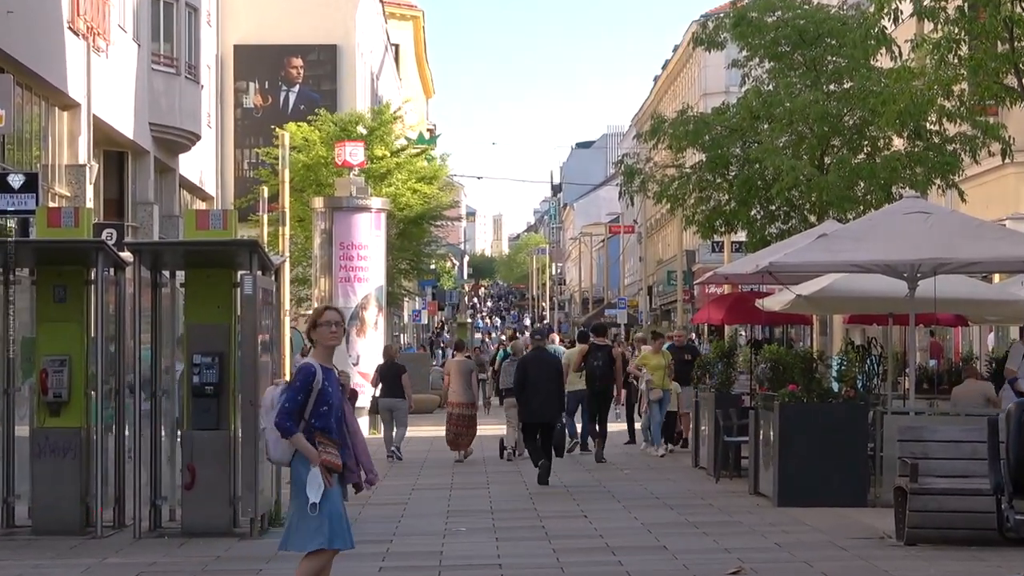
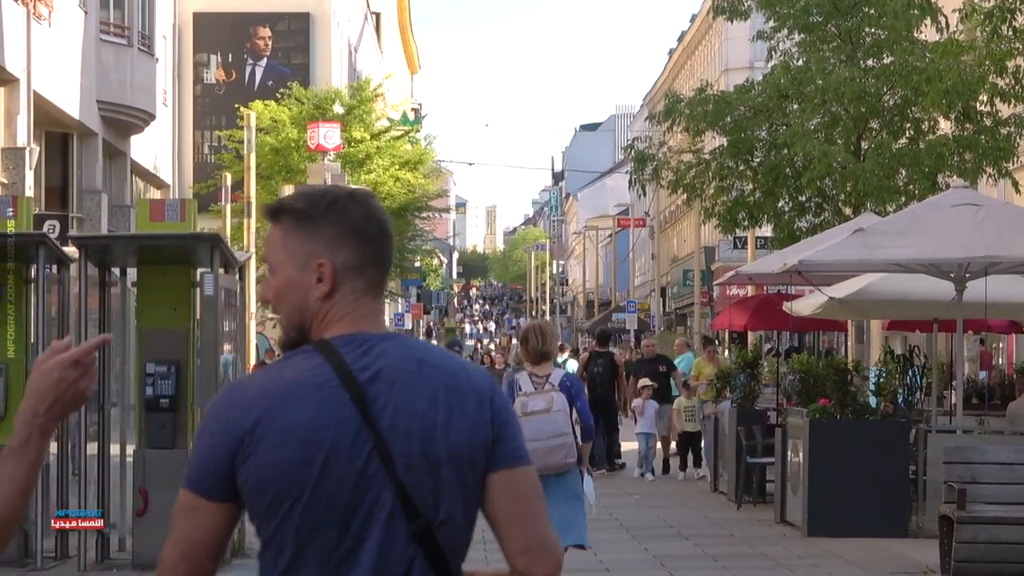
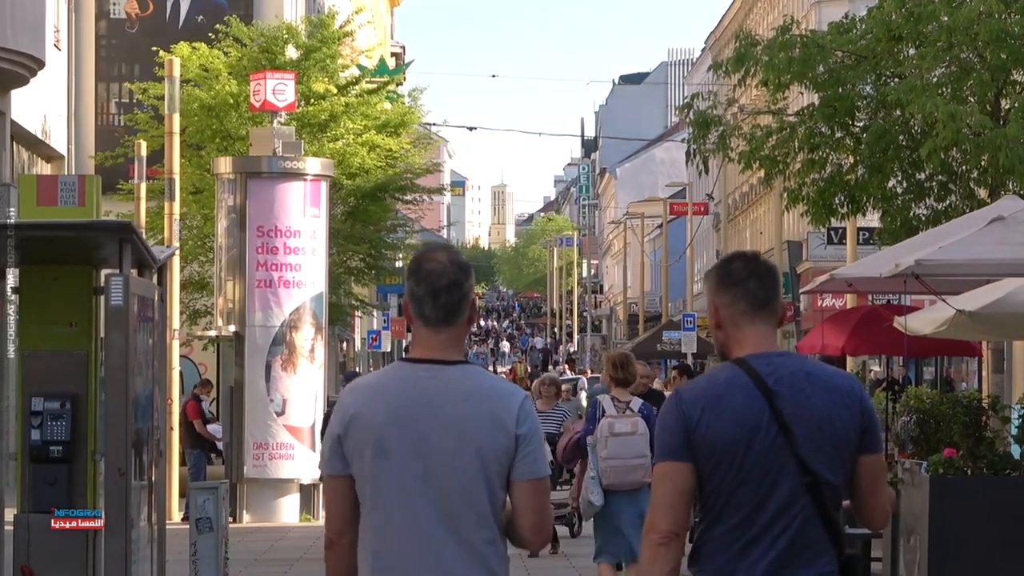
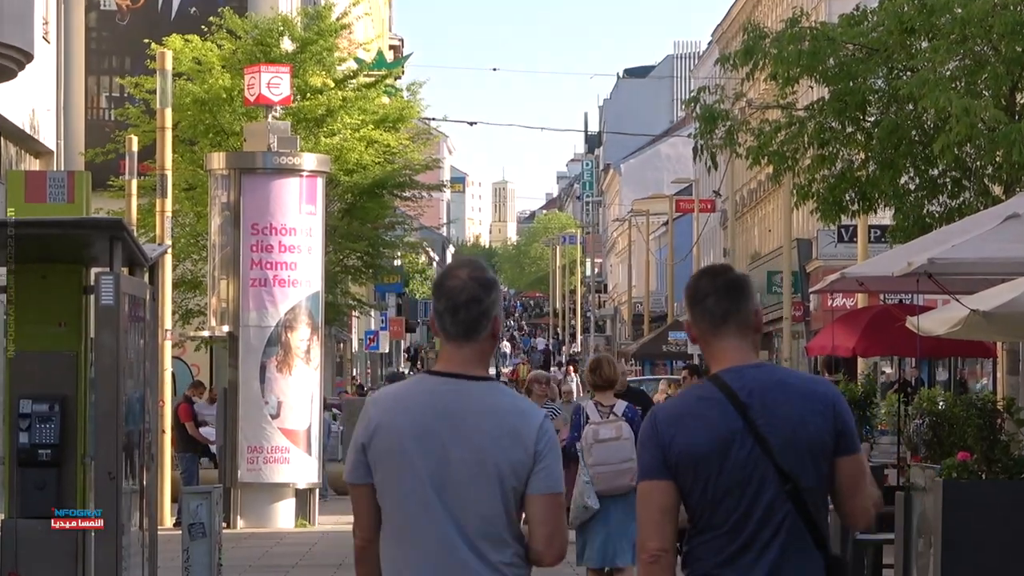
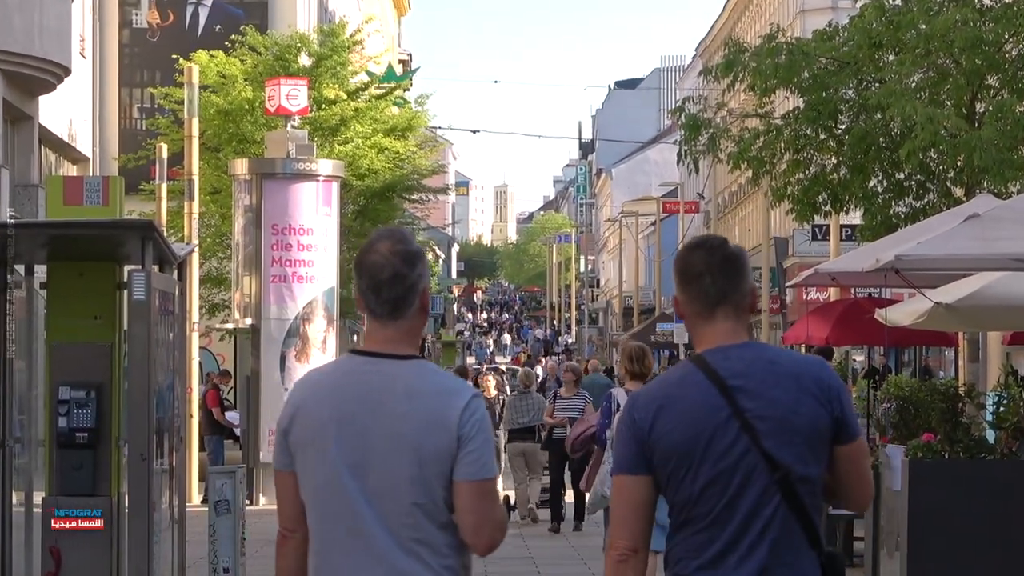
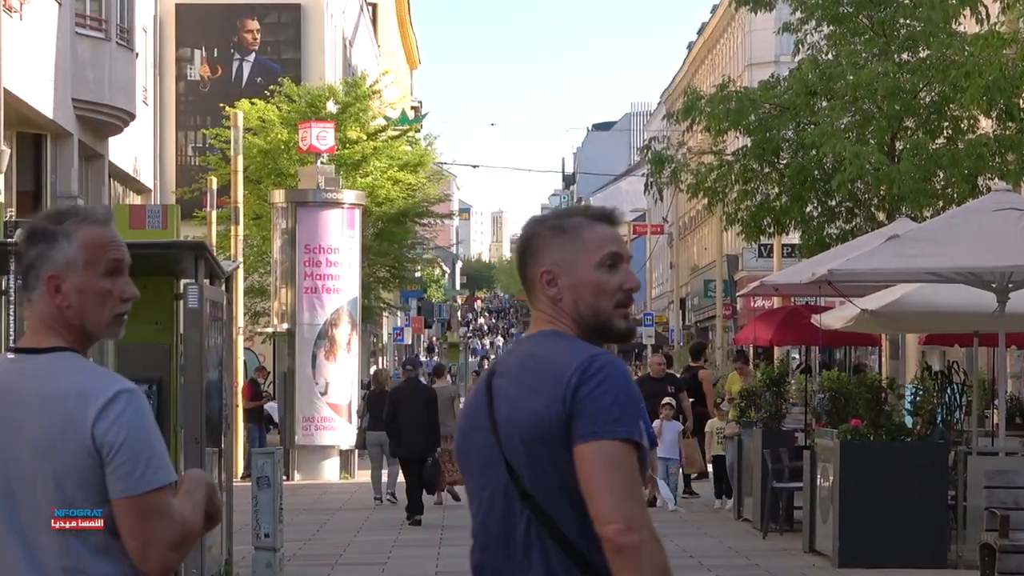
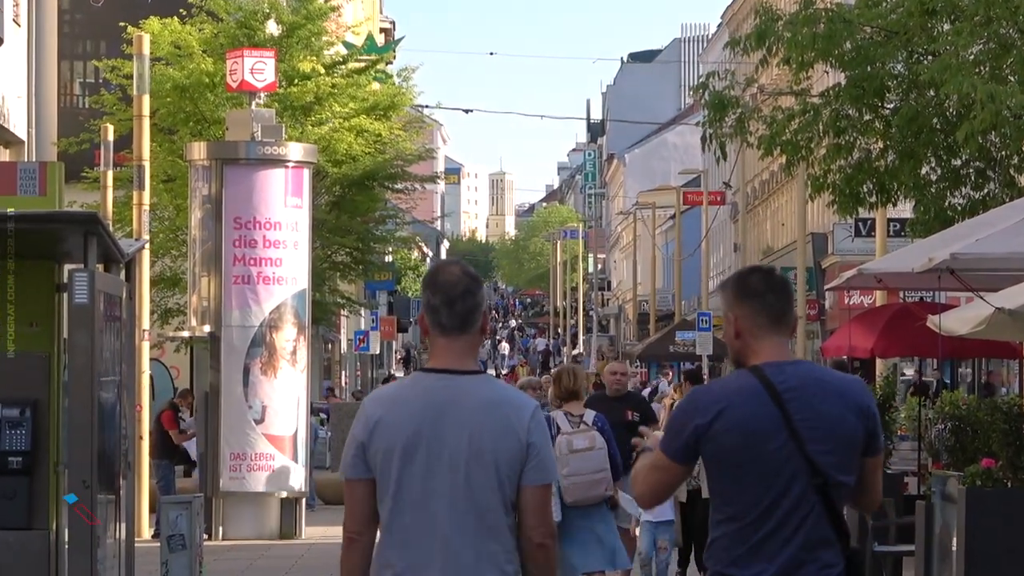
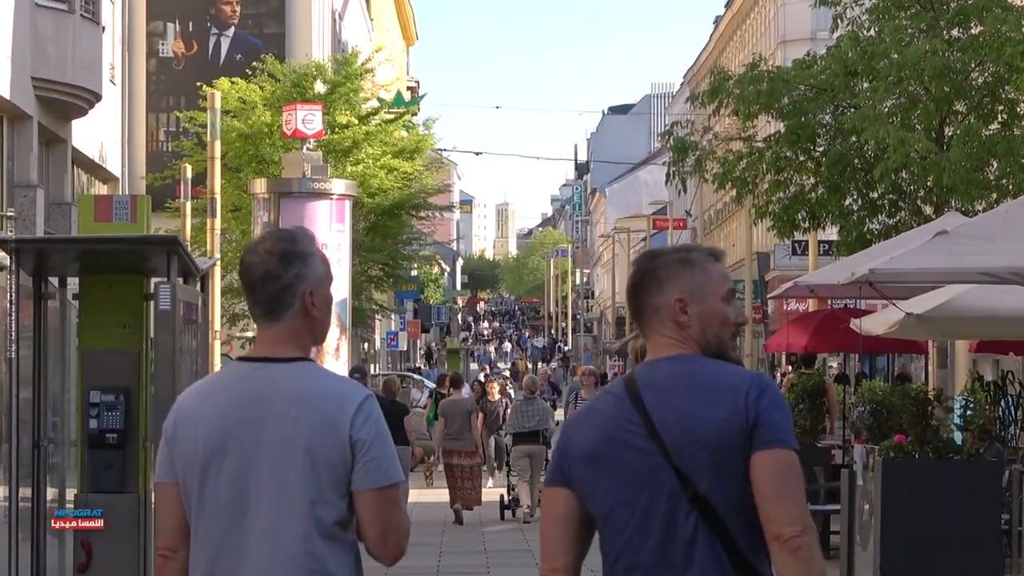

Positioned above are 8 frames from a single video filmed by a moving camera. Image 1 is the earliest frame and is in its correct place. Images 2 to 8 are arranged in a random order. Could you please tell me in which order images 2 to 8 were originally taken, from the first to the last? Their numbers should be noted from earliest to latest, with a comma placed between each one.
2, 6, 8, 5, 3, 4, 7
